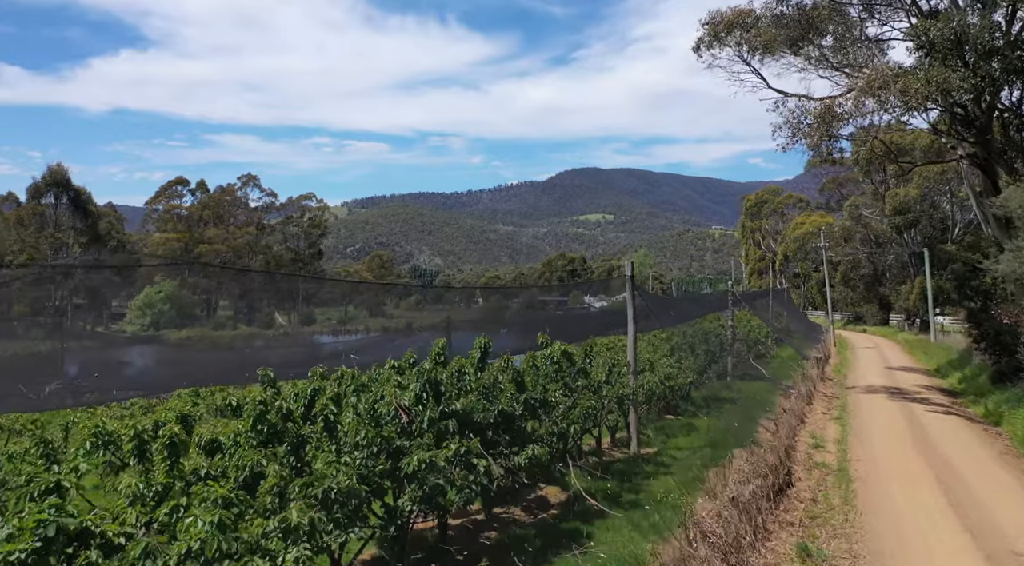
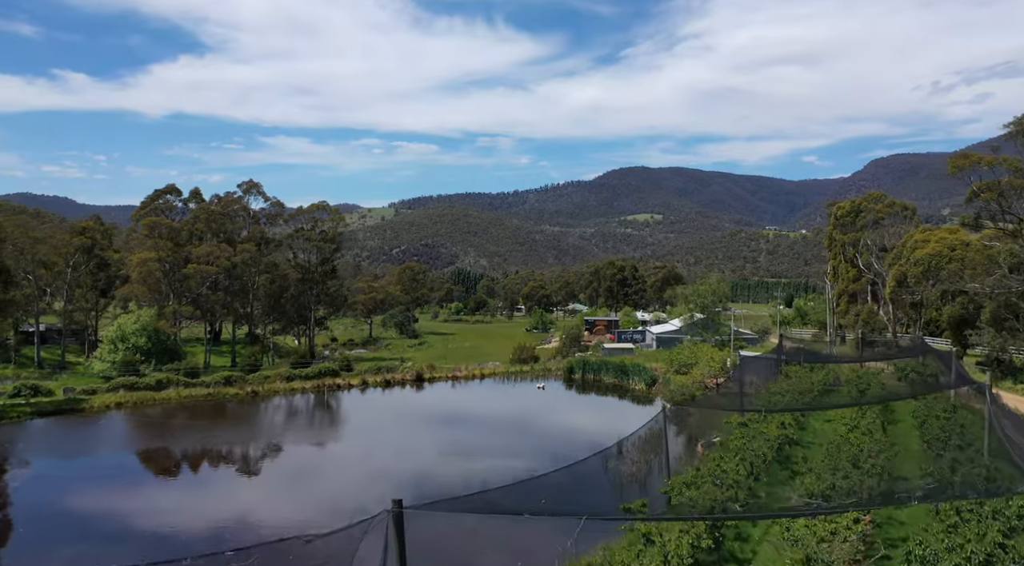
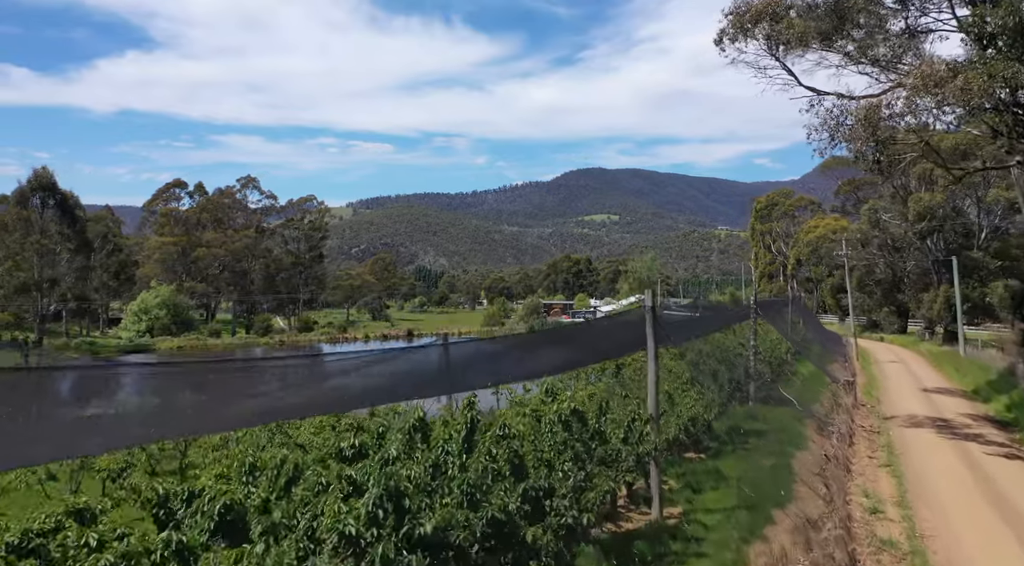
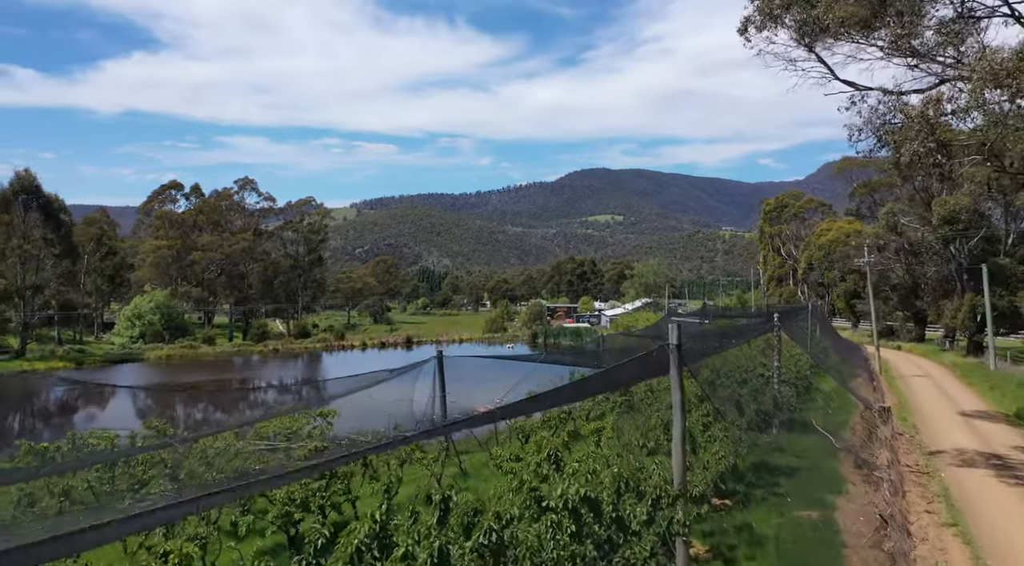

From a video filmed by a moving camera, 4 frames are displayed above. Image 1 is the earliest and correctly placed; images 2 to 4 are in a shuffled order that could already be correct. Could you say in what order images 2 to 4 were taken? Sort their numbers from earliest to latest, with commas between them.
3, 4, 2
